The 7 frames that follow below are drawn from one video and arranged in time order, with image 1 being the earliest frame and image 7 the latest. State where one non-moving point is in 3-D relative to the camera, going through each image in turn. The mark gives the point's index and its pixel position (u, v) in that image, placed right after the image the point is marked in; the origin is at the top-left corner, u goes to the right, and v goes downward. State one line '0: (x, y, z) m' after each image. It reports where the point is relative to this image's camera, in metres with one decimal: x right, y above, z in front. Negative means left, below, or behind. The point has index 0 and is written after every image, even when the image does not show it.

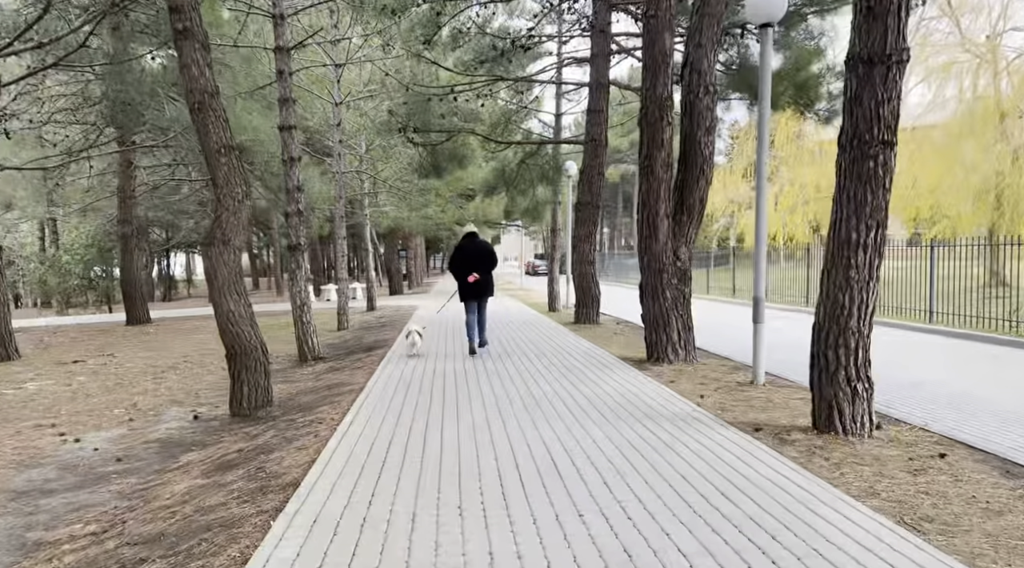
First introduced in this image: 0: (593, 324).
0: (+1.7, -0.8, +14.5) m
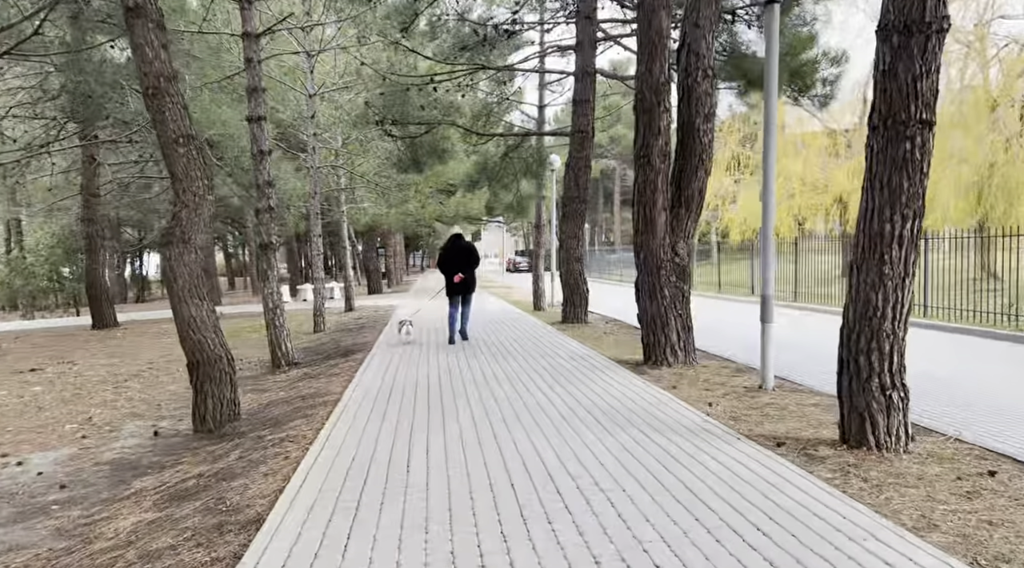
0: (+1.4, -0.8, +14.0) m
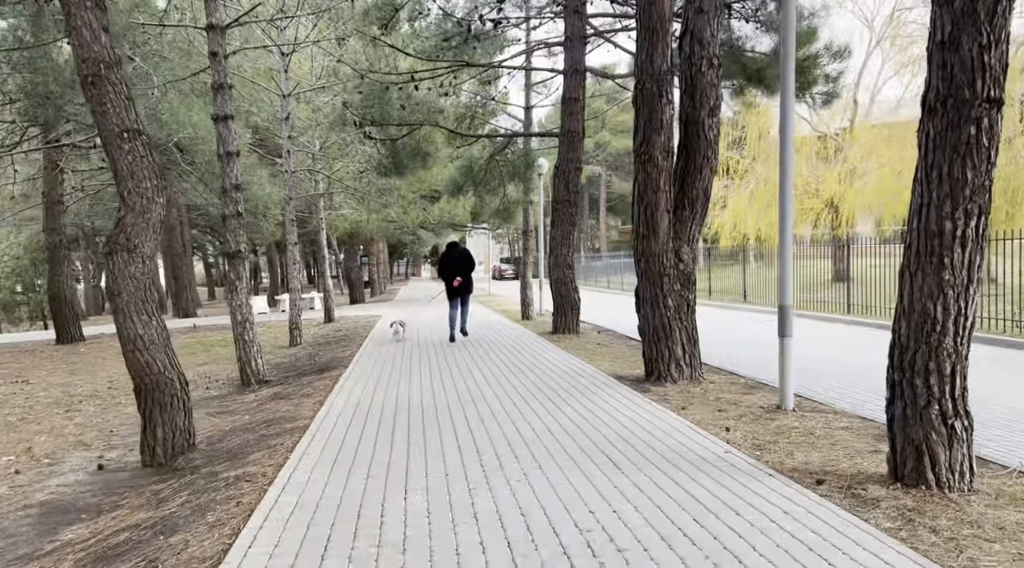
0: (+1.2, -1.0, +13.3) m
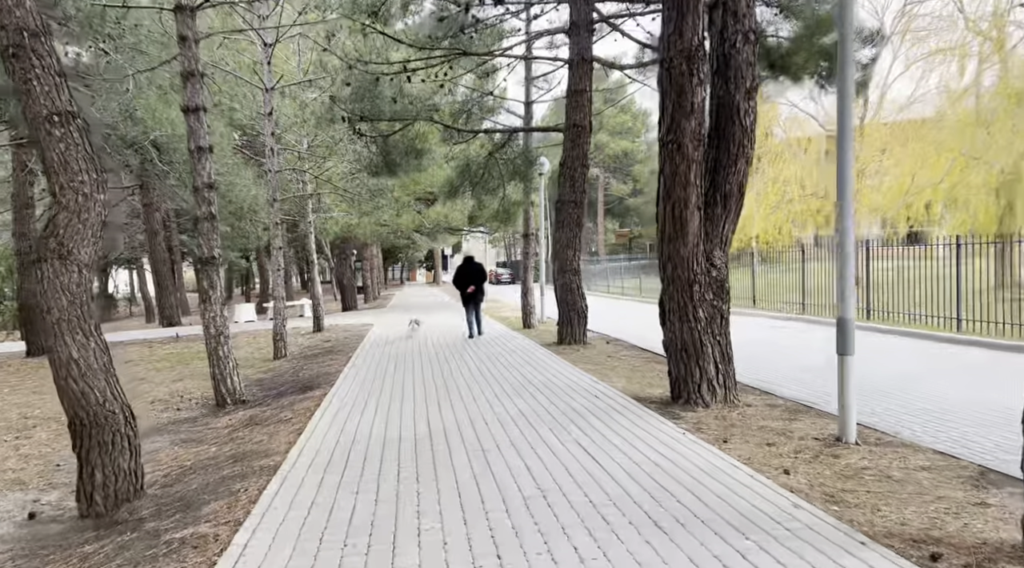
0: (+1.2, -1.1, +12.3) m
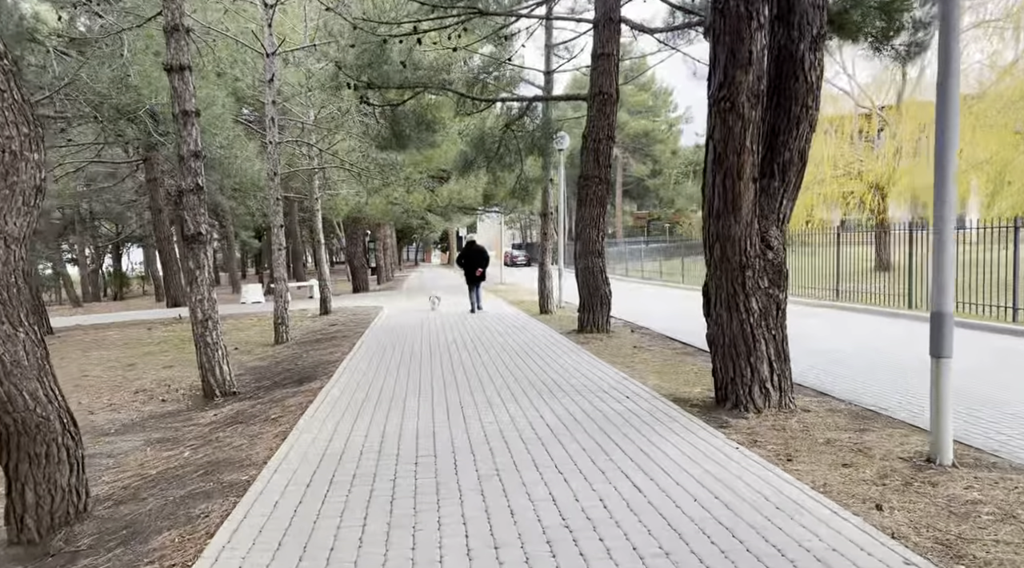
0: (+1.5, -0.8, +11.4) m
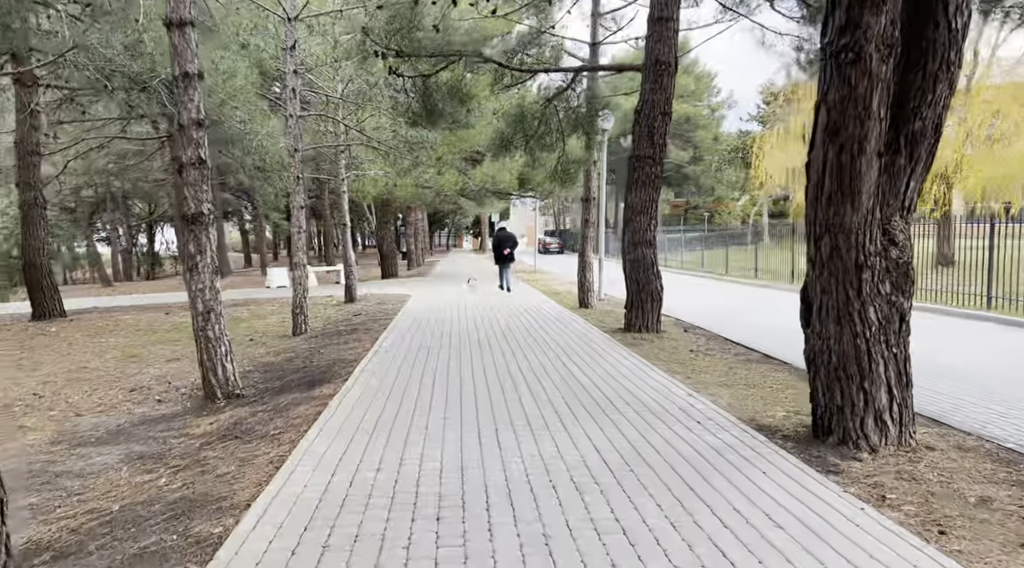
0: (+2.0, -0.7, +10.2) m
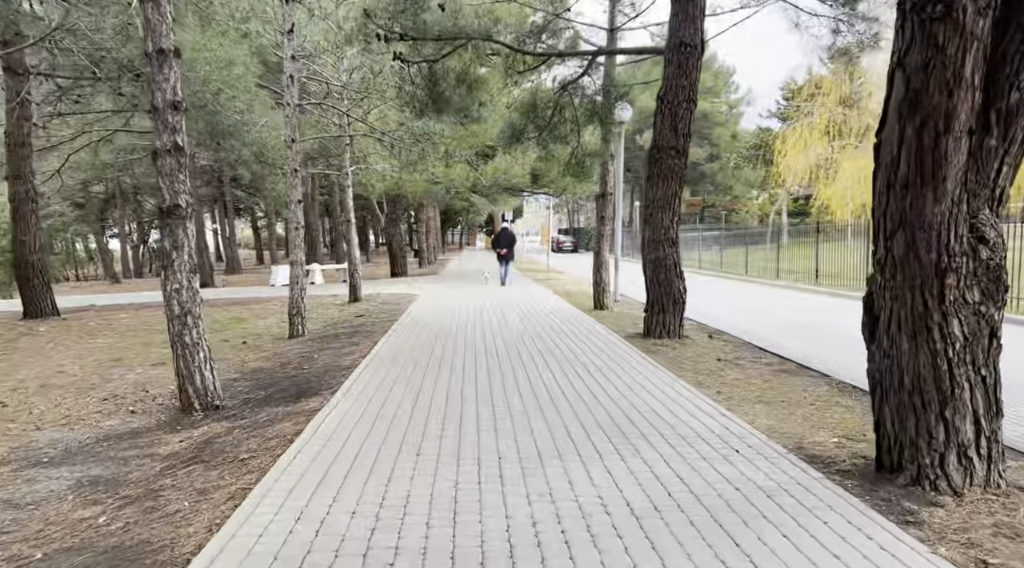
0: (+2.2, -0.7, +9.4) m
